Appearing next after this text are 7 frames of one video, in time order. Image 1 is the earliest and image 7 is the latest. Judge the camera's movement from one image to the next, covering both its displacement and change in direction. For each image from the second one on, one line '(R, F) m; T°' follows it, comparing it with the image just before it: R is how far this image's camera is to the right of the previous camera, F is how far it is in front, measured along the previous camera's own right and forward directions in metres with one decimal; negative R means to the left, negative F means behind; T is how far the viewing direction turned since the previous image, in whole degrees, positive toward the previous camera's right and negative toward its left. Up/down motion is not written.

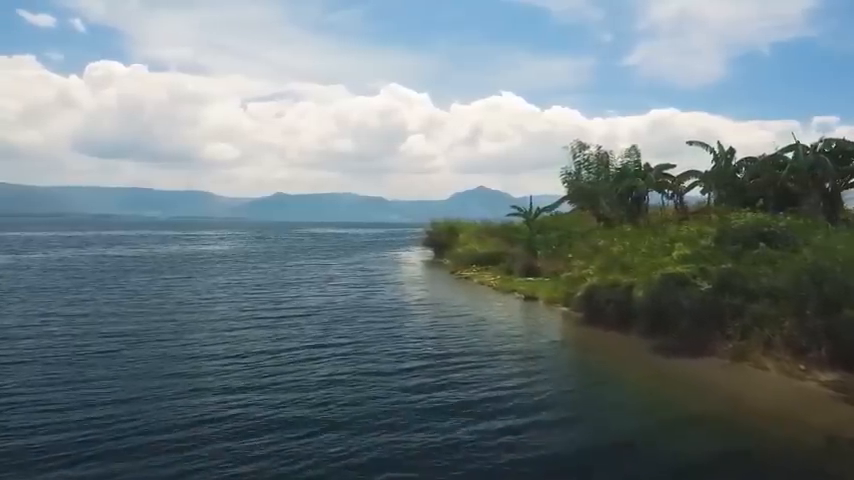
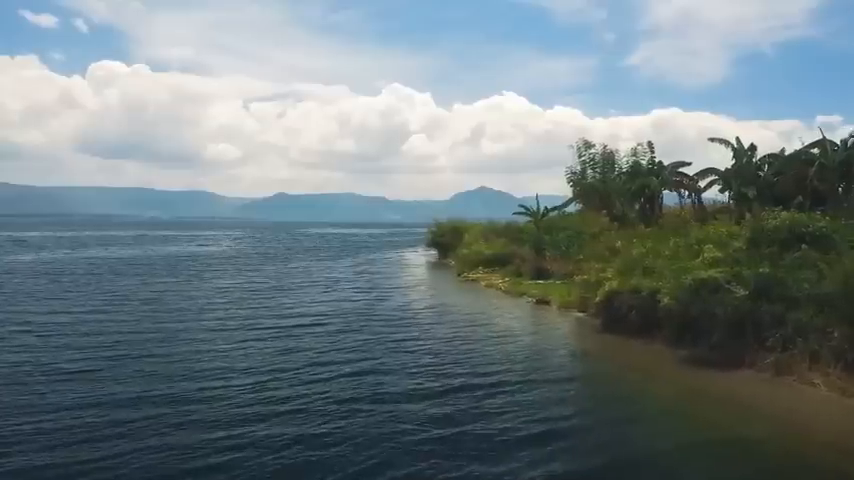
(-0.2, +1.9) m; 0°
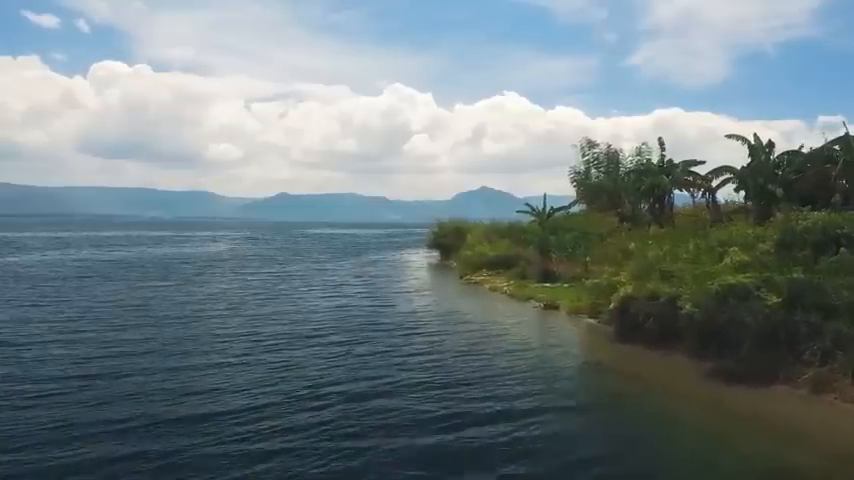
(0.0, +1.7) m; 0°
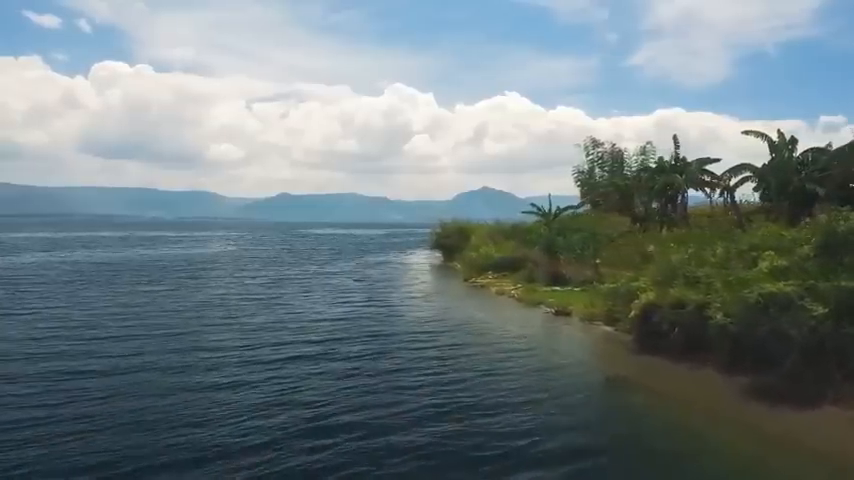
(-0.2, +1.9) m; 0°
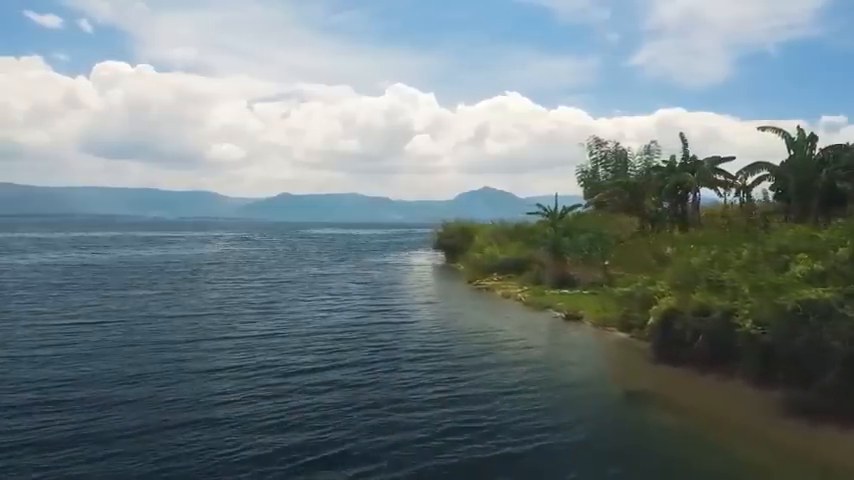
(-0.1, +1.5) m; 0°
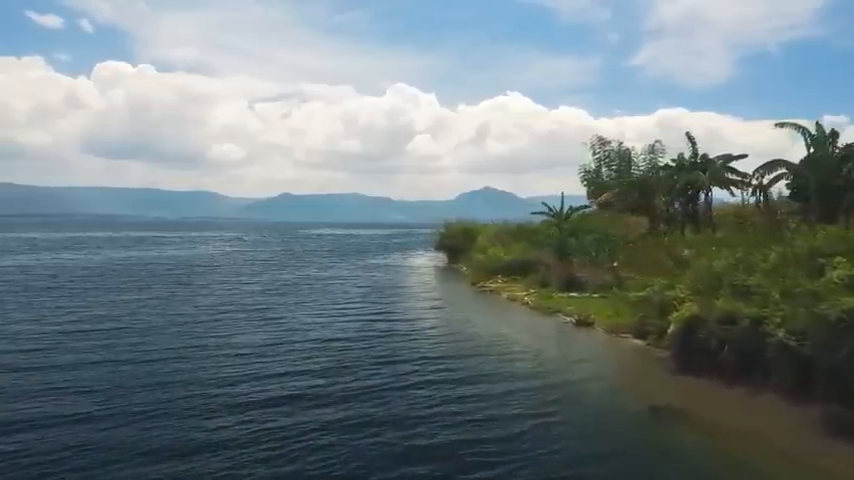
(-0.1, +1.5) m; 0°
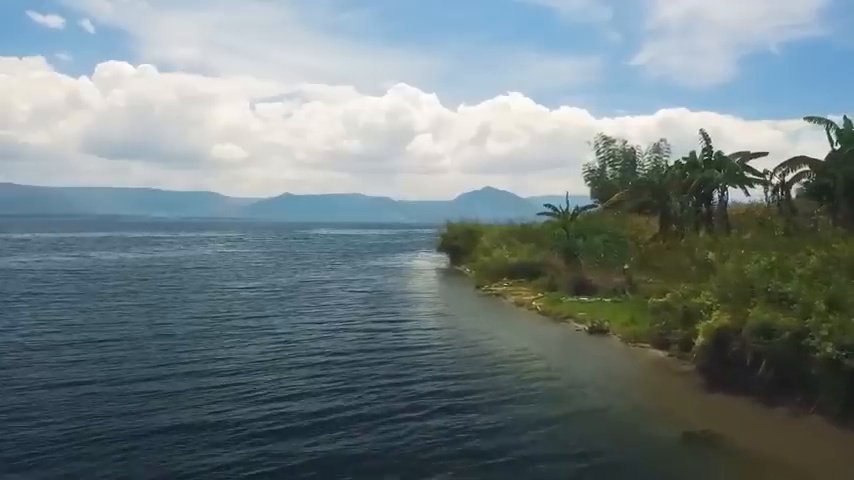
(-0.1, +1.8) m; 0°
